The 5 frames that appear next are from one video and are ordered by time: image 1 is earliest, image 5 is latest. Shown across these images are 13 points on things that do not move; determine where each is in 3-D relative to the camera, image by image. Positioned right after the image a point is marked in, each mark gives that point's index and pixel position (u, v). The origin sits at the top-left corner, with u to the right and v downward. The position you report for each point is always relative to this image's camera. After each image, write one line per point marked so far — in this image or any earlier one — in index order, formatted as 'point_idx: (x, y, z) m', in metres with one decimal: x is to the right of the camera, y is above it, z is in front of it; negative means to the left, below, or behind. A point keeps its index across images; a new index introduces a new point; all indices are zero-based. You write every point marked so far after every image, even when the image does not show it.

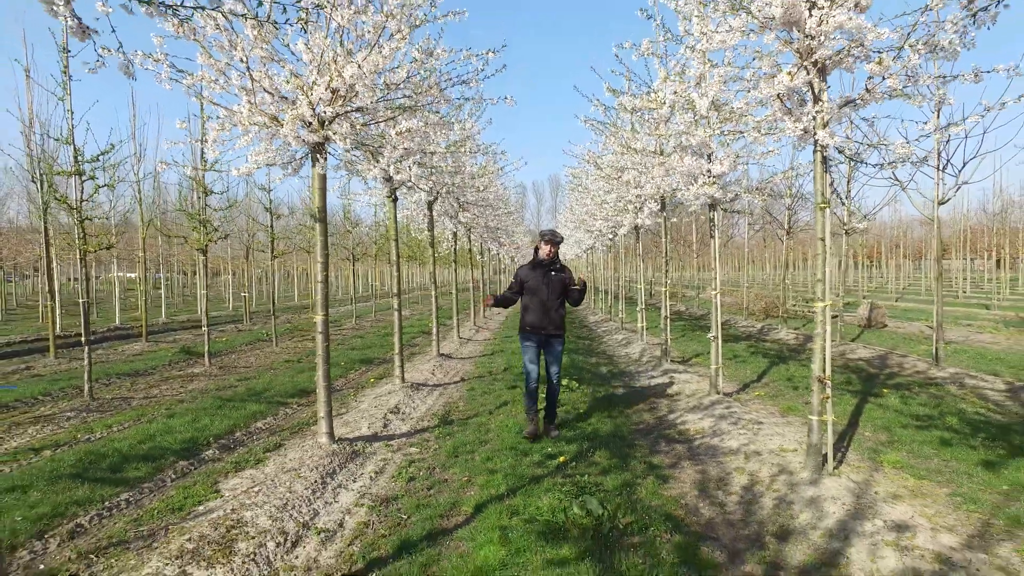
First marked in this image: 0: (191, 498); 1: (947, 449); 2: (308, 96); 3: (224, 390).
0: (-3.2, -2.1, +5.3) m
1: (+4.9, -1.8, +6.0) m
2: (-2.2, +2.1, +5.8) m
3: (-5.6, -2.0, +10.4) m
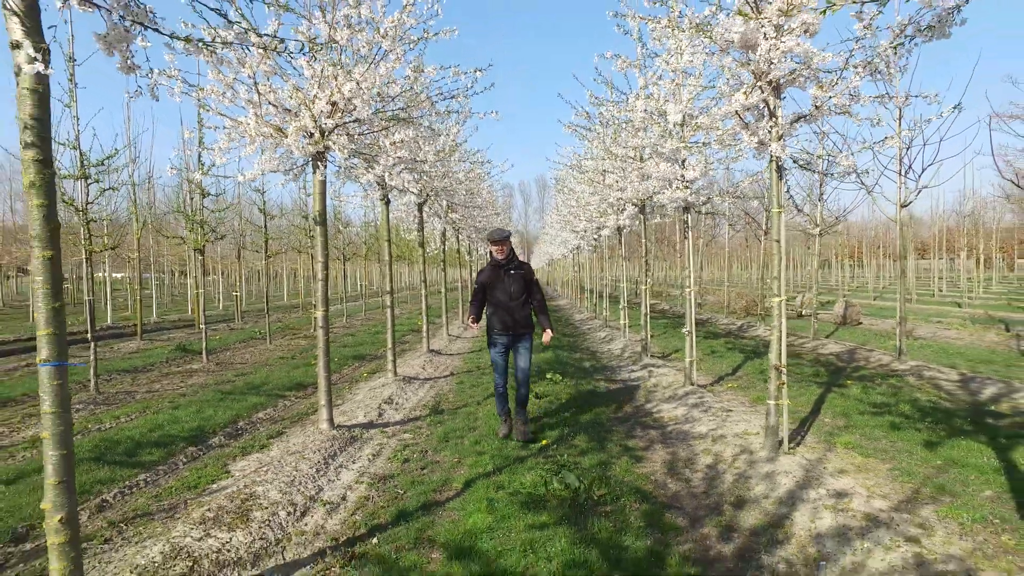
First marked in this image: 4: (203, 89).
0: (-3.3, -2.0, +5.7) m
1: (+4.7, -1.7, +6.6) m
2: (-2.4, +2.1, +6.3) m
3: (-5.9, -1.9, +10.8) m
4: (-3.7, +2.4, +6.4) m
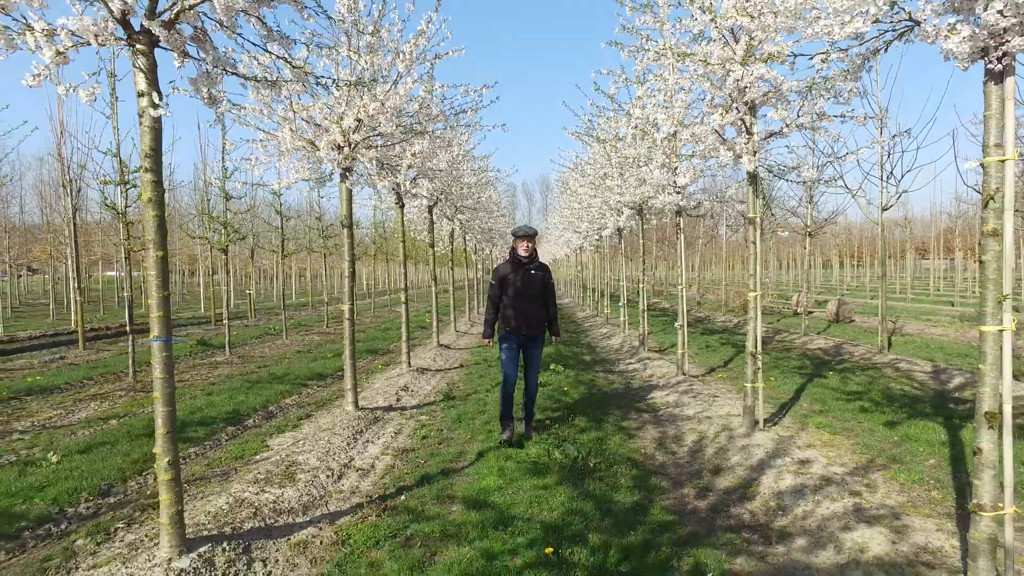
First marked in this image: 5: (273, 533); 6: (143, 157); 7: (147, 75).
0: (-3.2, -2.0, +6.5) m
1: (+4.8, -1.7, +7.3) m
2: (-2.3, +2.2, +7.1) m
3: (-5.7, -1.9, +11.6) m
4: (-3.6, +2.4, +7.1) m
5: (-1.9, -2.0, +4.4) m
6: (-2.4, +0.9, +3.5) m
7: (-2.4, +1.4, +3.5) m
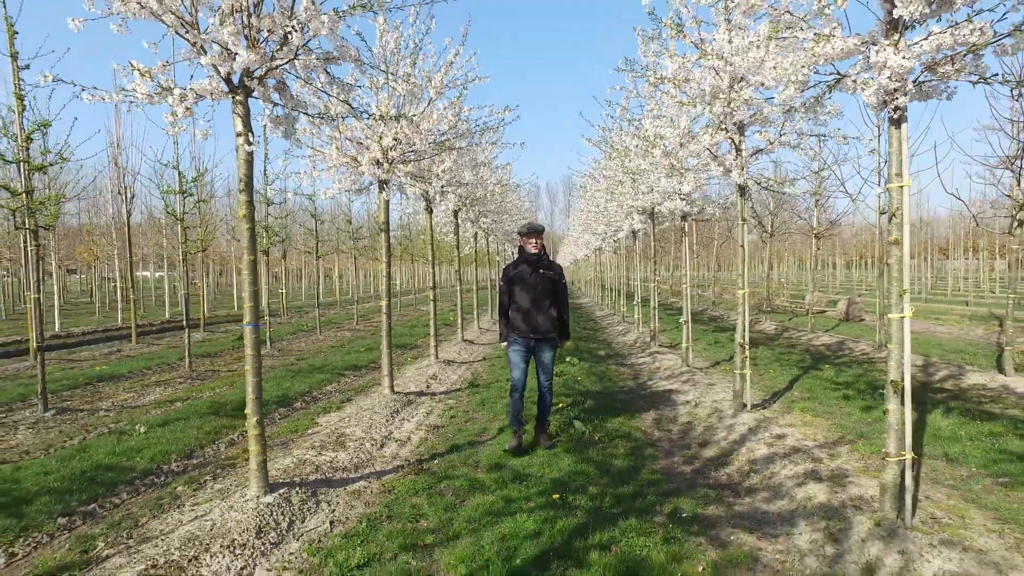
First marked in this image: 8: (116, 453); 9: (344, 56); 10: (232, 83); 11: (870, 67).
0: (-3.0, -1.9, +7.6) m
1: (+5.1, -1.7, +8.1) m
2: (-2.0, +2.2, +8.1) m
3: (-5.3, -1.8, +12.8) m
4: (-3.3, +2.4, +8.2) m
5: (-1.8, -2.0, +5.4) m
6: (-2.3, +0.9, +4.6) m
7: (-2.3, +1.4, +4.5) m
8: (-4.6, -1.9, +6.2) m
9: (-1.5, +2.1, +4.9) m
10: (-2.3, +1.7, +4.4) m
11: (+2.5, +1.6, +3.7) m
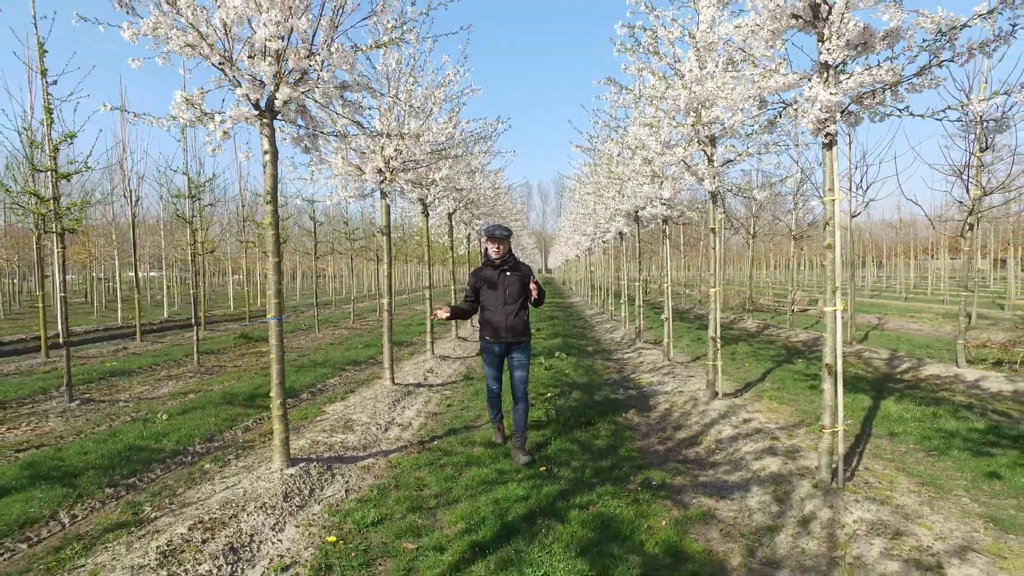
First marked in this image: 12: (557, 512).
0: (-3.1, -1.9, +8.2) m
1: (+4.9, -1.7, +8.8) m
2: (-2.1, +2.2, +8.8) m
3: (-5.5, -1.8, +13.4) m
4: (-3.4, +2.5, +8.9) m
5: (-1.9, -1.9, +6.0) m
6: (-2.4, +0.9, +5.2) m
7: (-2.3, +1.5, +5.2) m
8: (-4.7, -1.9, +6.8) m
9: (-1.6, +2.1, +5.5) m
10: (-2.4, +1.7, +5.1) m
11: (+2.4, +1.6, +4.4) m
12: (+0.4, -1.9, +4.6) m
